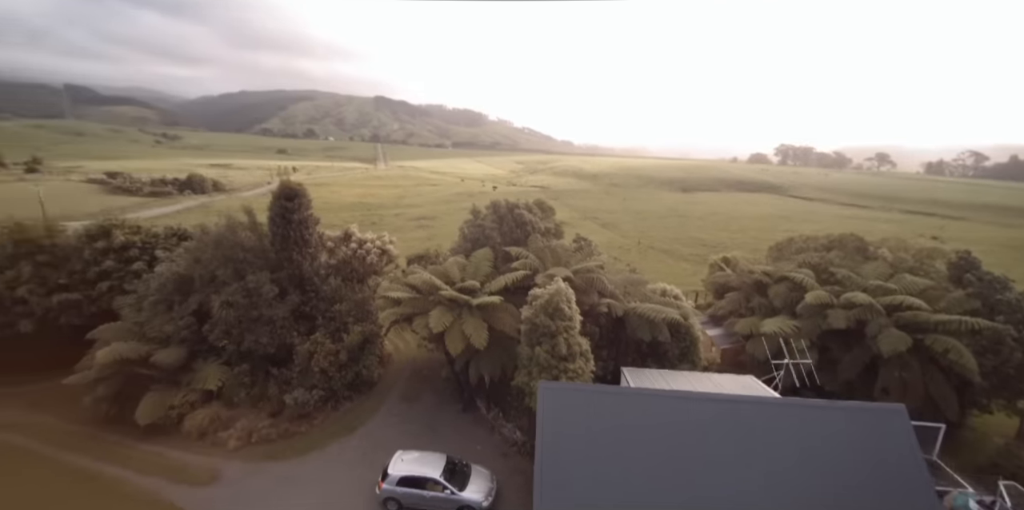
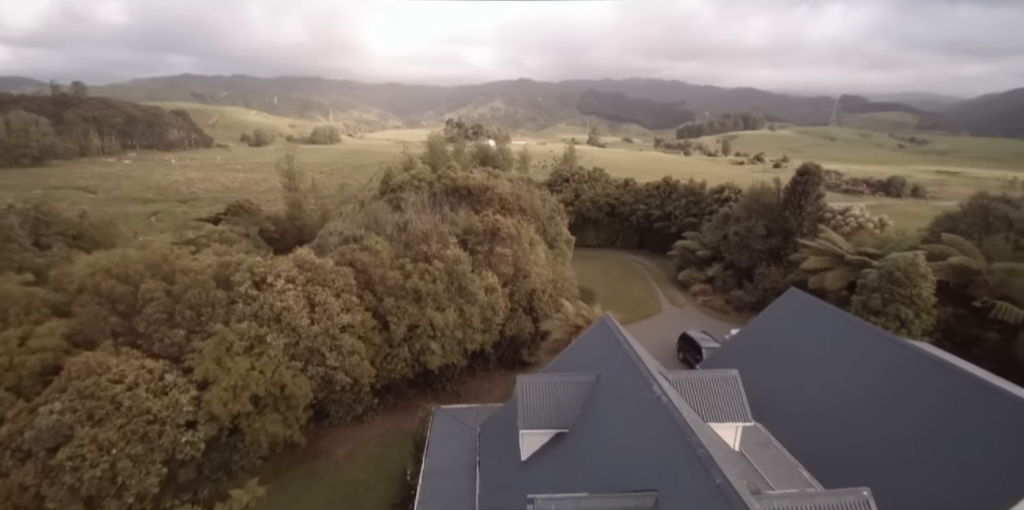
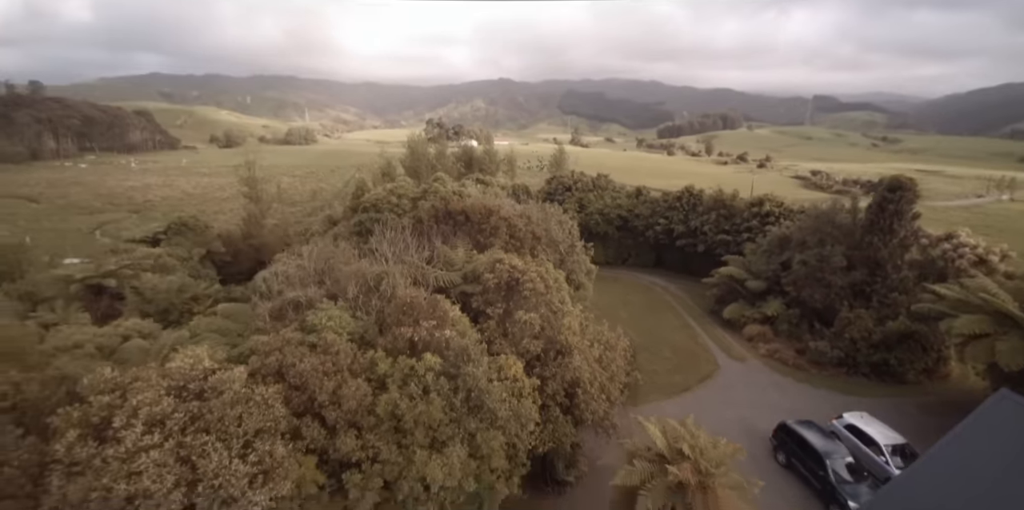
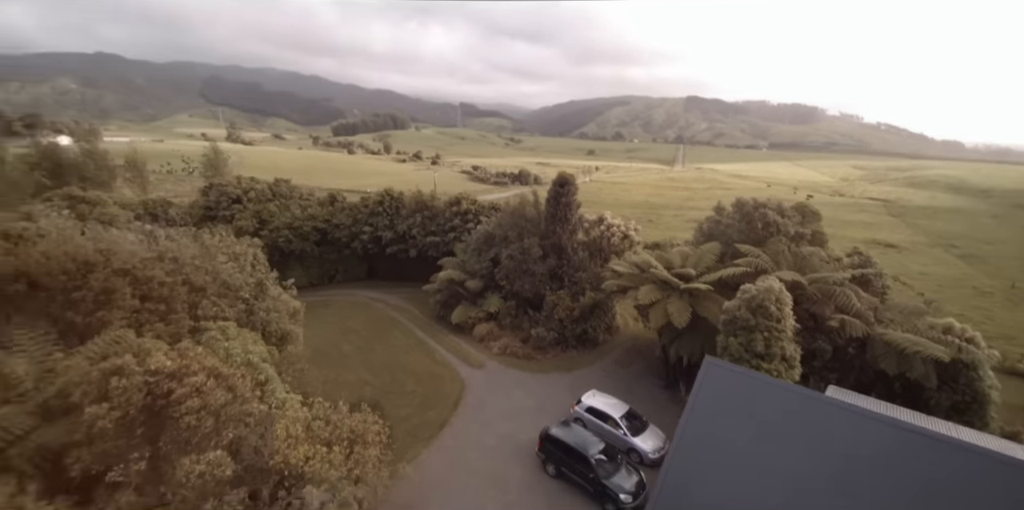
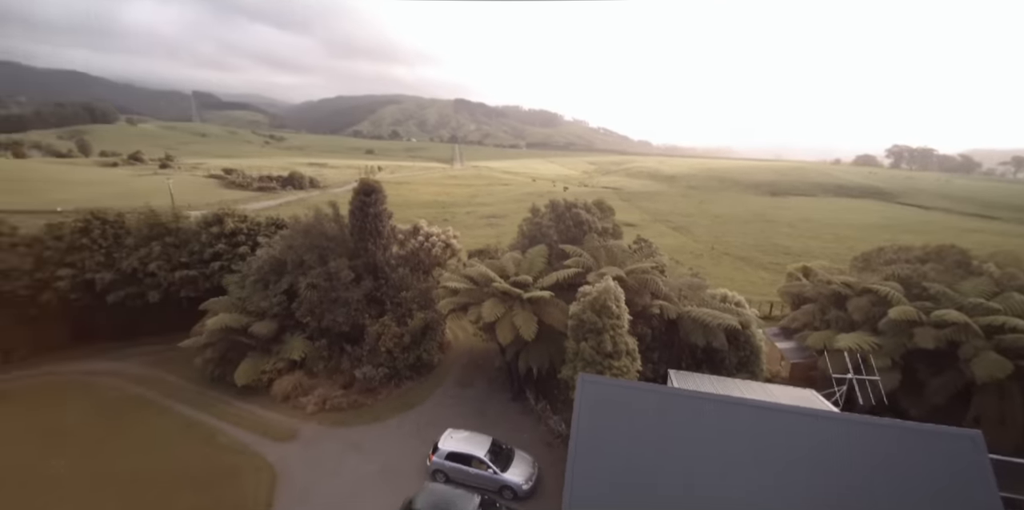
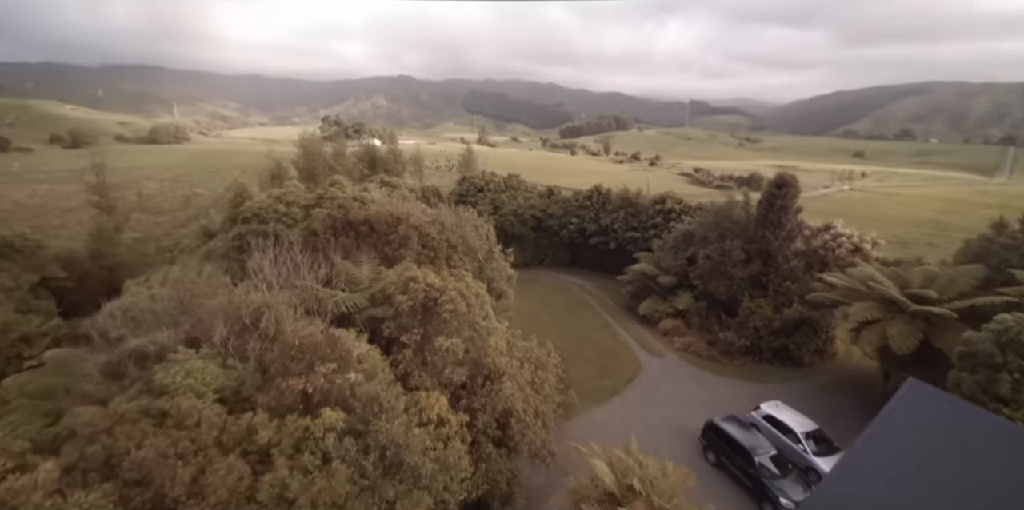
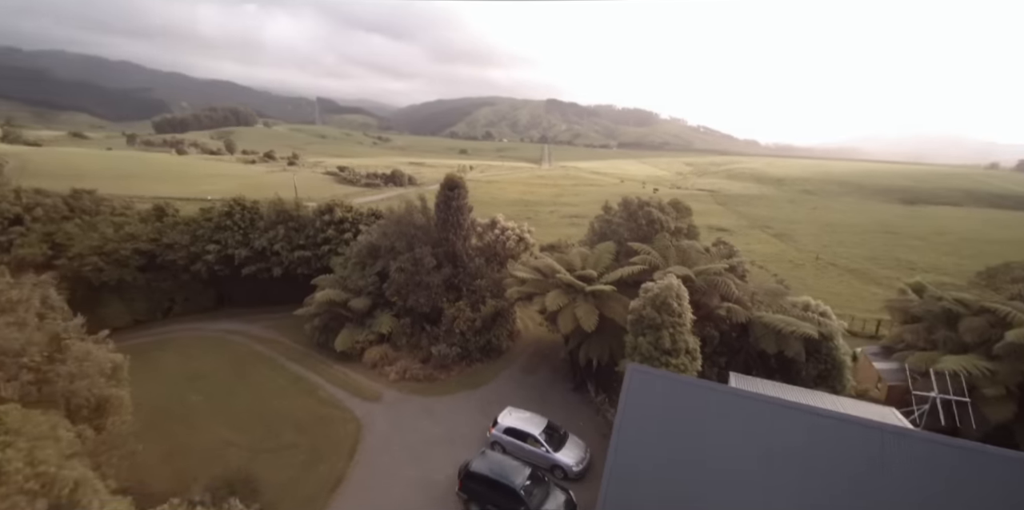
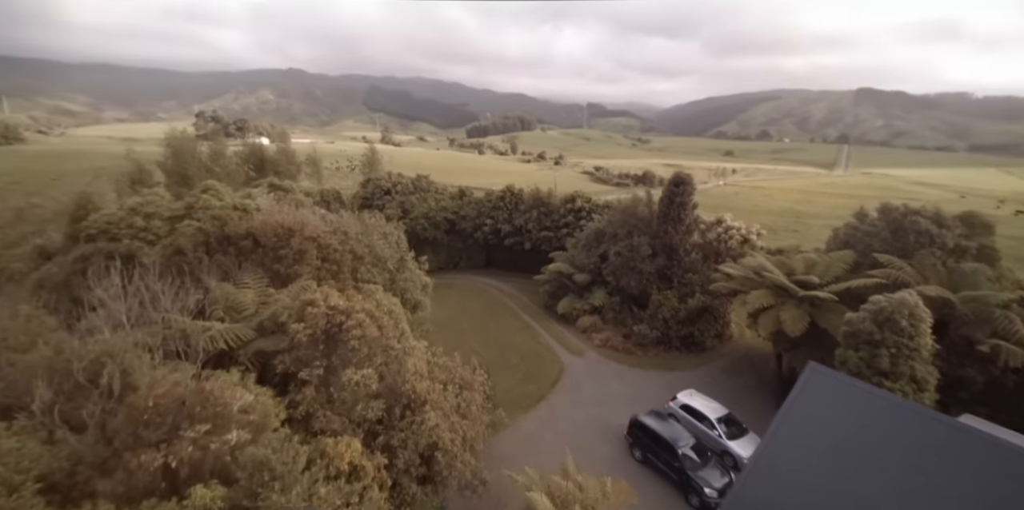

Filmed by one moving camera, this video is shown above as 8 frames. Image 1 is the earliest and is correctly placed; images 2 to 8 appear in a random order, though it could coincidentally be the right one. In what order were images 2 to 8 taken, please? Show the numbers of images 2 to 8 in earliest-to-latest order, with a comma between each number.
5, 7, 4, 8, 6, 3, 2
